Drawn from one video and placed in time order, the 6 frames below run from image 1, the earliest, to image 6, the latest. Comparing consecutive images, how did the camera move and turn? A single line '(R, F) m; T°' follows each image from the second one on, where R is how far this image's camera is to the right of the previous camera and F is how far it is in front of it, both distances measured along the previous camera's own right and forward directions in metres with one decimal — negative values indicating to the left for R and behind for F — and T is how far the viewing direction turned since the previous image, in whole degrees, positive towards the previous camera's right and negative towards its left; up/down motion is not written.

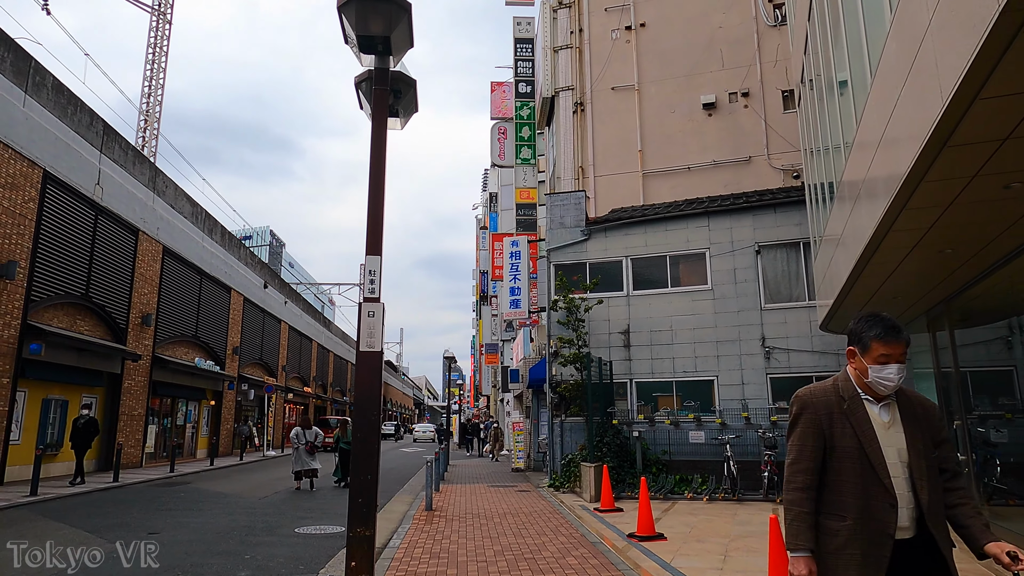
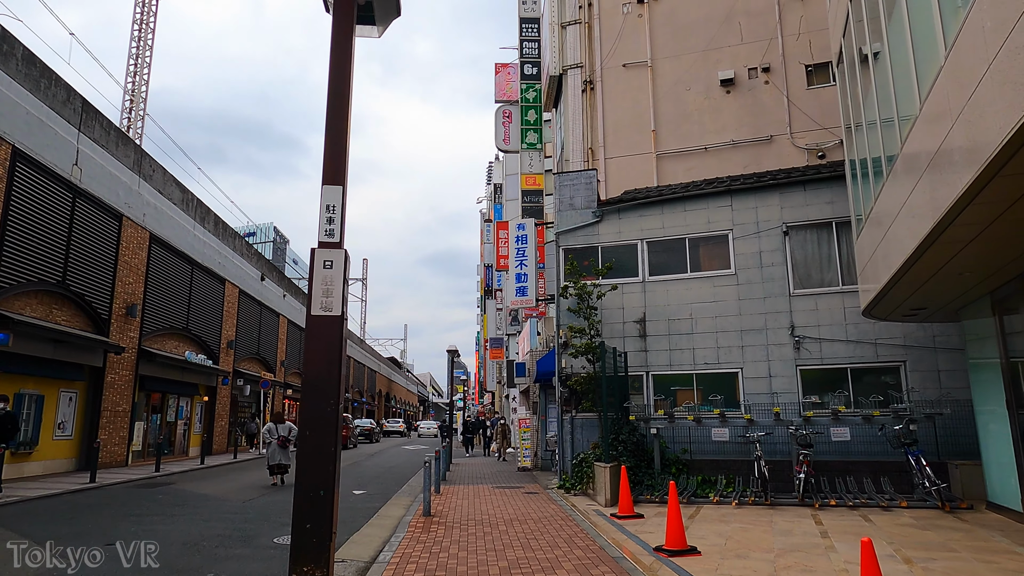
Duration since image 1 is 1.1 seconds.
(0.0, +1.2) m; 0°
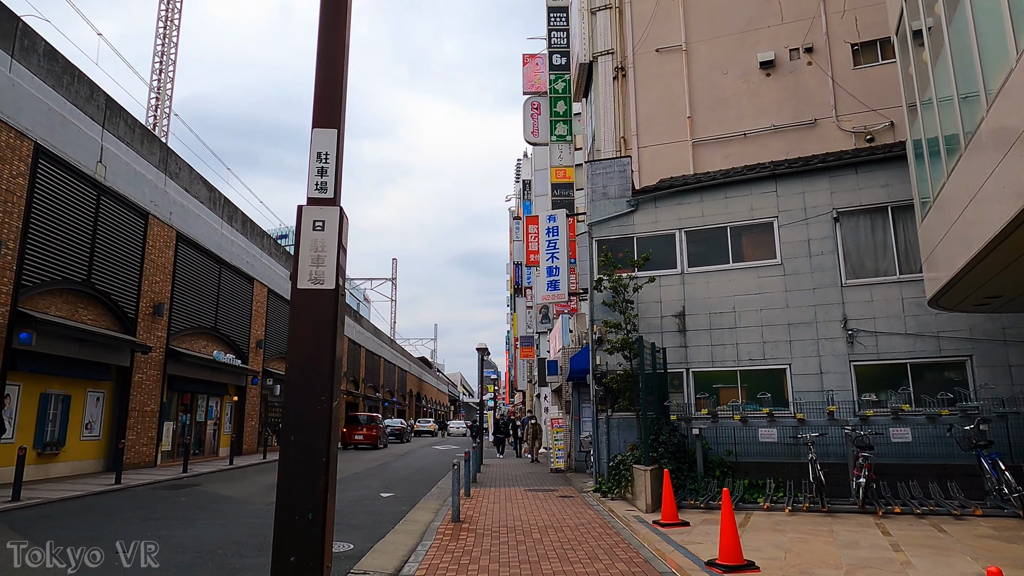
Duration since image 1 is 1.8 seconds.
(0.0, +0.6) m; -3°
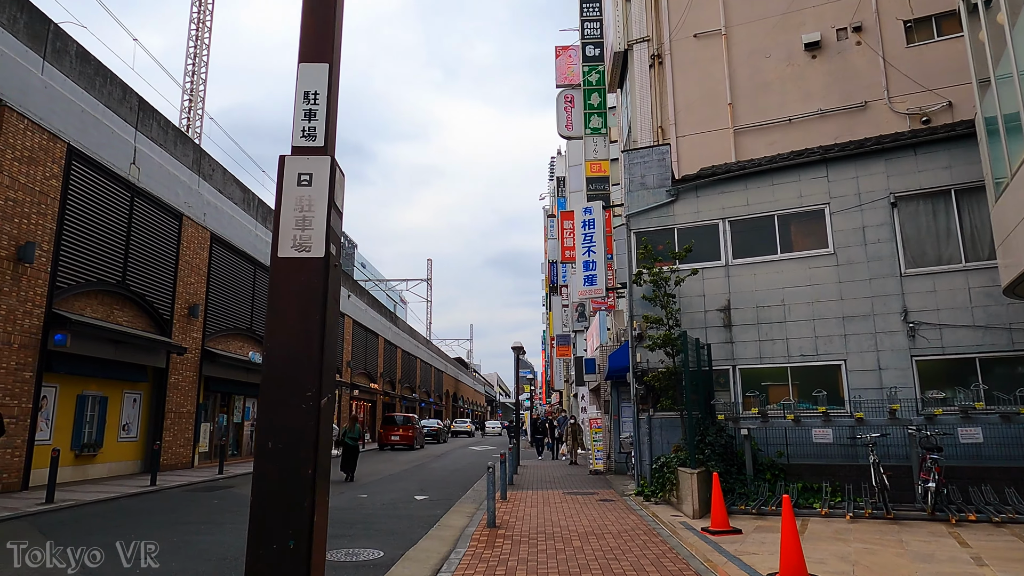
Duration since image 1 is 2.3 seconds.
(0.0, +0.5) m; -3°
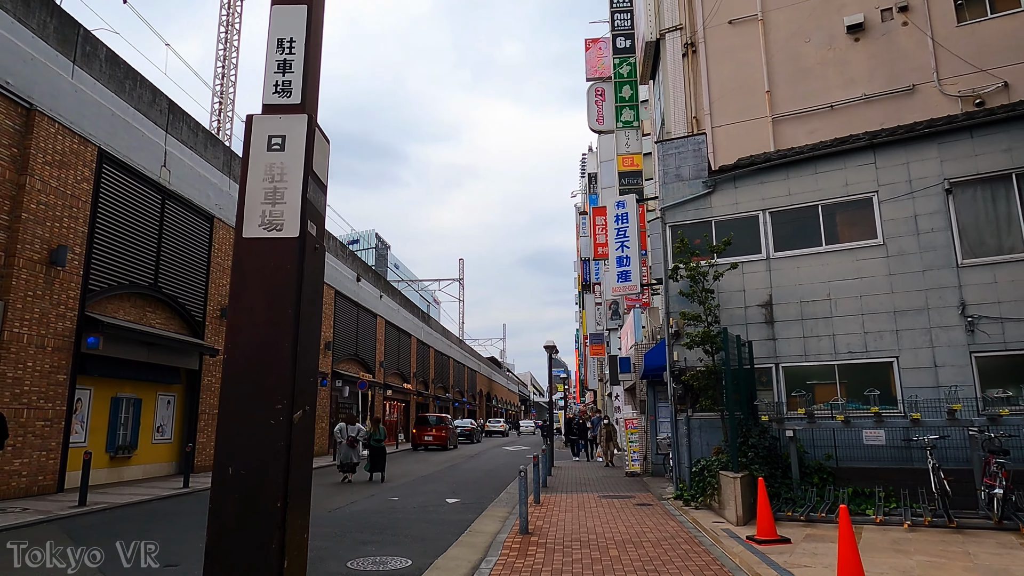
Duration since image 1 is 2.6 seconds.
(0.0, +0.4) m; -3°
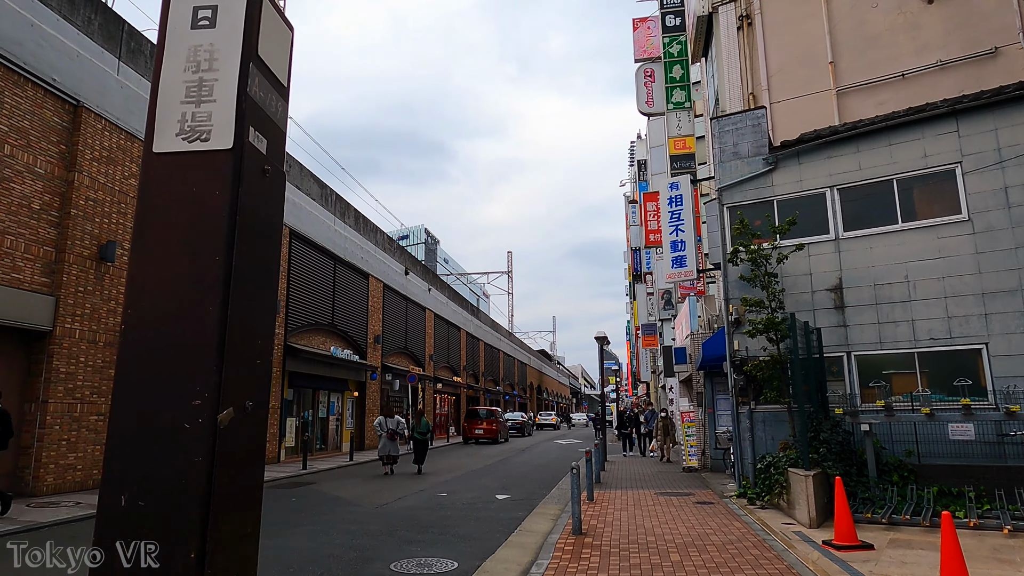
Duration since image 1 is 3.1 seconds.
(0.0, +0.5) m; -4°
